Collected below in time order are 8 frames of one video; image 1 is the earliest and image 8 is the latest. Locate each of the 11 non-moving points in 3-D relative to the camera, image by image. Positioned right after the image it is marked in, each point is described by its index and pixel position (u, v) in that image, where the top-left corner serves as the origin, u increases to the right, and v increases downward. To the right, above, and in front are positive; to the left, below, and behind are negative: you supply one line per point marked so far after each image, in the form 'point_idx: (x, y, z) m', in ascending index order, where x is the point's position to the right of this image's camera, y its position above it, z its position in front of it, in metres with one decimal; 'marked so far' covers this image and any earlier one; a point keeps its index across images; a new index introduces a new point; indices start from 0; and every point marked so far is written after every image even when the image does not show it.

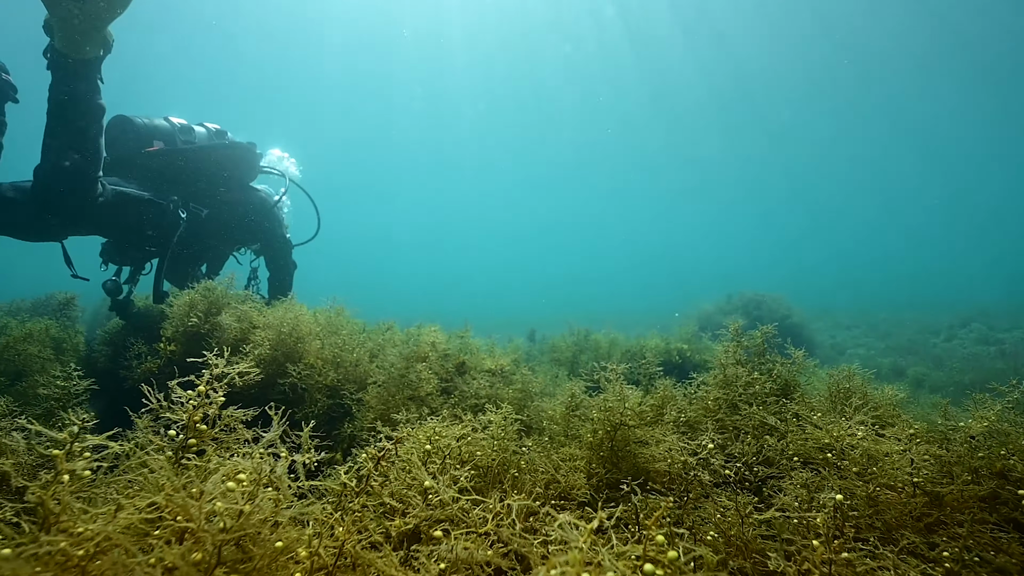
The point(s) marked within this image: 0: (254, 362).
0: (-1.5, -0.4, +3.3) m
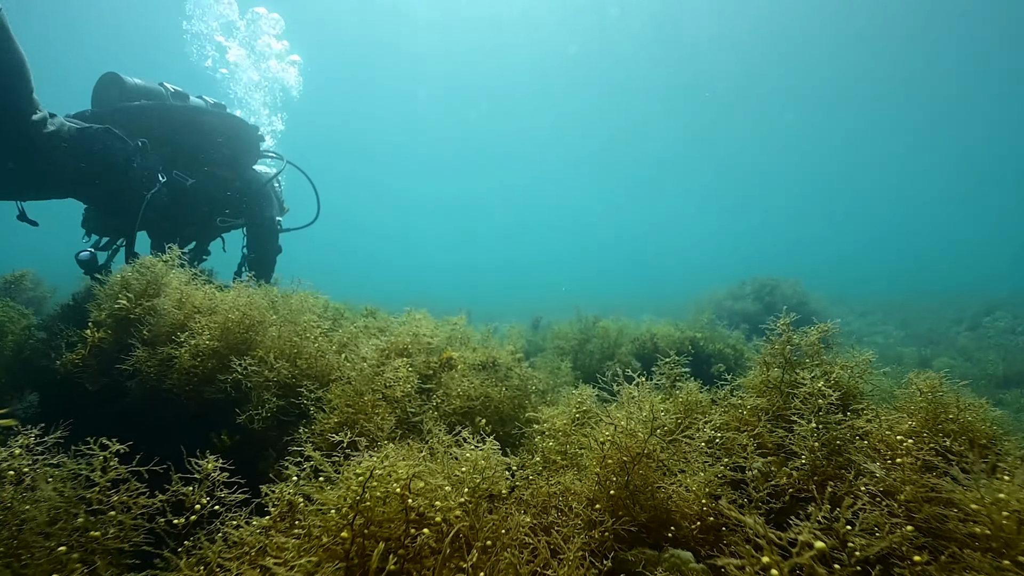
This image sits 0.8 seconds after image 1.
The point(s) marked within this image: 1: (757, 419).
0: (-1.5, -0.3, +2.8) m
1: (+0.9, -0.5, +2.2) m
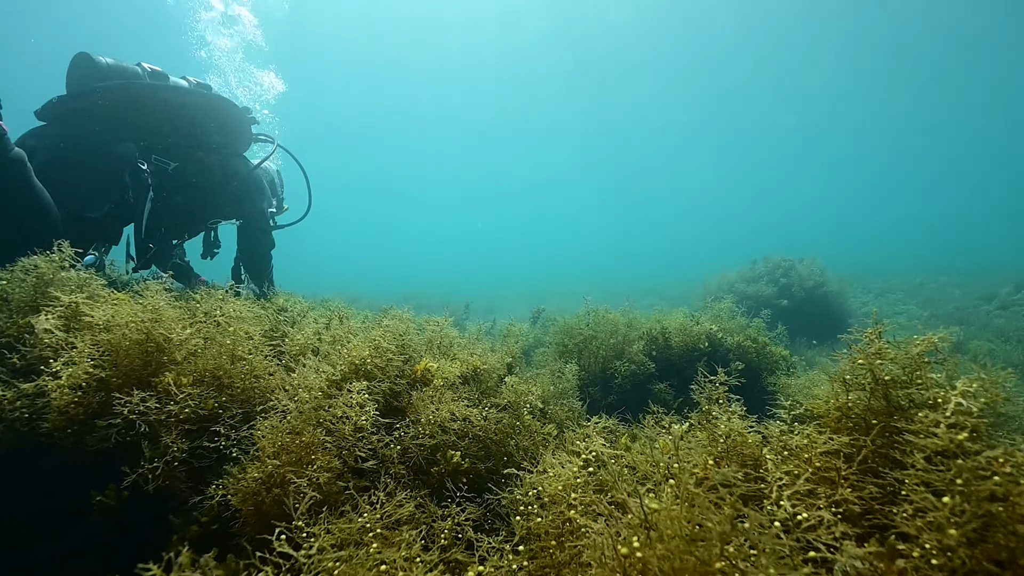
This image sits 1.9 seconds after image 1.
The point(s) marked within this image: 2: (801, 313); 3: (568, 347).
0: (-1.6, -0.4, +2.1) m
1: (+0.9, -0.5, +1.5) m
2: (+5.8, -0.5, +11.4) m
3: (+0.5, -0.6, +5.7) m
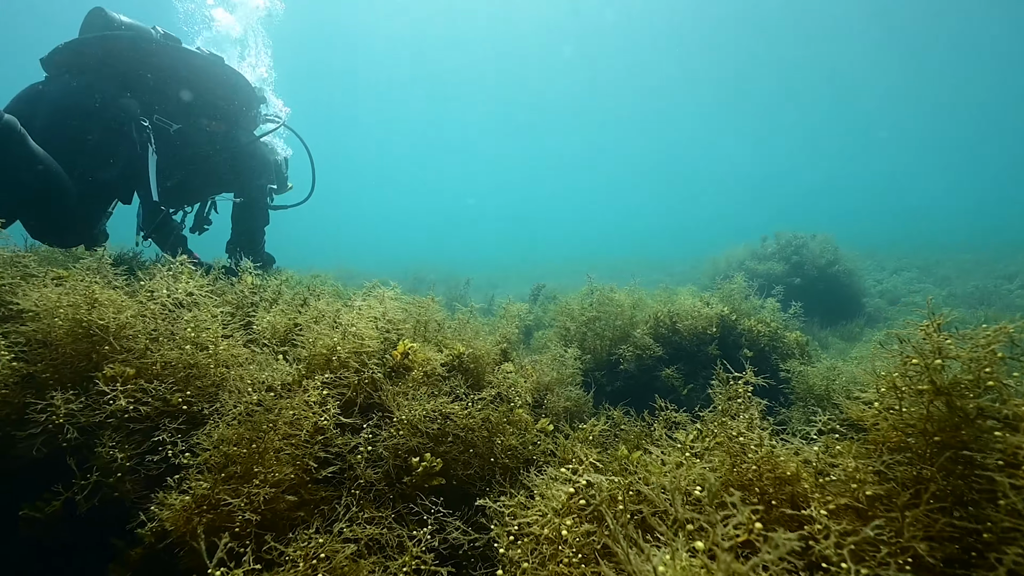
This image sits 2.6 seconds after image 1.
0: (-1.7, -0.3, +1.8) m
1: (+0.8, -0.5, +1.2) m
2: (+5.8, -0.1, +11.1) m
3: (+0.5, -0.4, +5.4) m
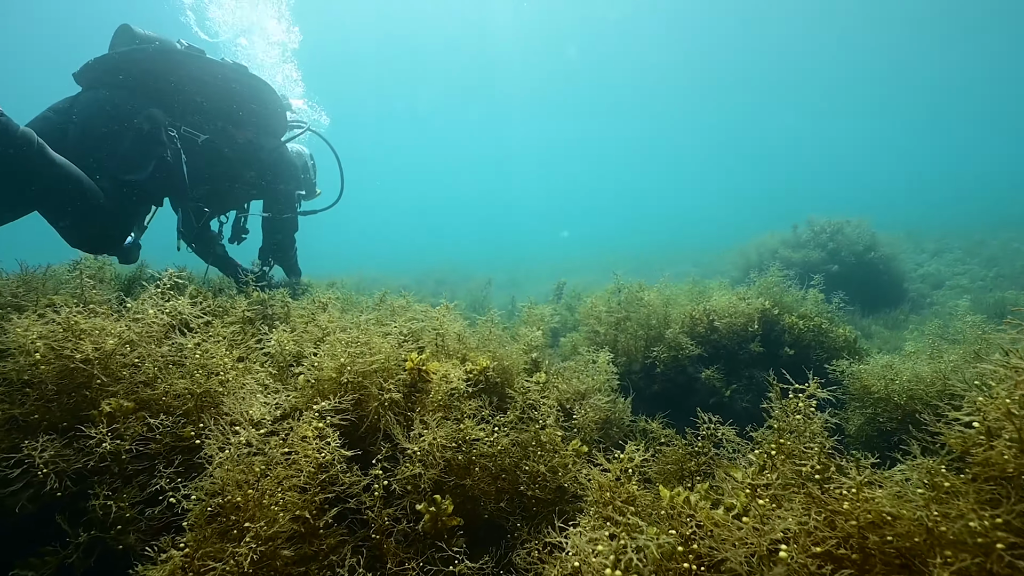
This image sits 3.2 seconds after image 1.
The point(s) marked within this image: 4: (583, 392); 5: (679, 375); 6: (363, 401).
0: (-1.6, -0.4, +1.6) m
1: (+0.9, -0.5, +0.9) m
2: (+6.3, +0.2, +10.6) m
3: (+0.8, -0.4, +5.2) m
4: (+0.4, -0.6, +3.4) m
5: (+1.4, -0.7, +4.8) m
6: (-0.6, -0.5, +2.4) m
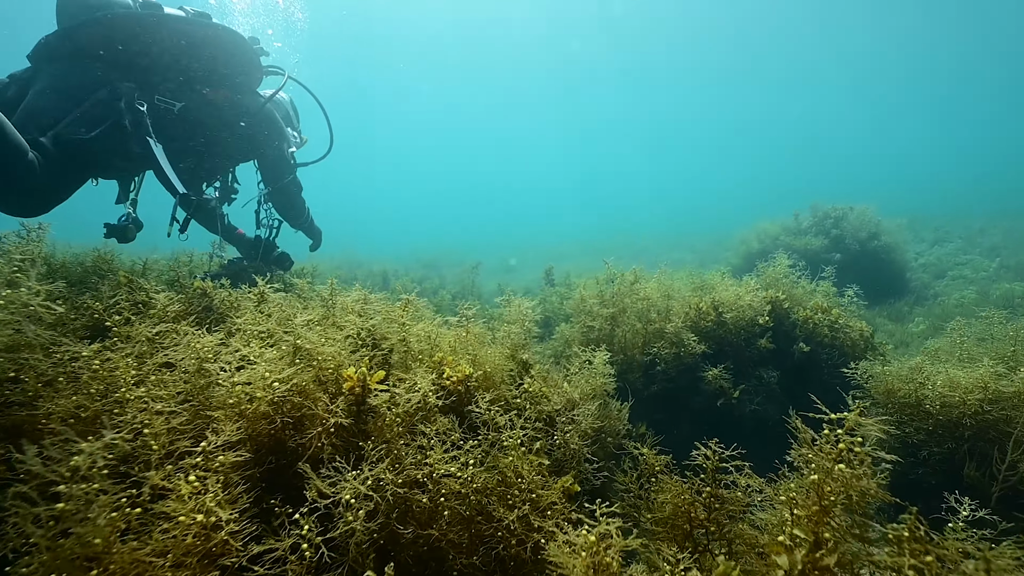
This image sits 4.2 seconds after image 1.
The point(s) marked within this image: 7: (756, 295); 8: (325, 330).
0: (-1.6, -0.4, +1.1) m
1: (+0.8, -0.5, +0.5) m
2: (+6.1, +0.4, +10.2) m
3: (+0.7, -0.3, +4.7) m
4: (+0.3, -0.6, +3.0) m
5: (+1.3, -0.7, +4.3) m
6: (-0.7, -0.5, +1.9) m
7: (+2.1, -0.1, +4.8) m
8: (-0.8, -0.2, +2.5) m
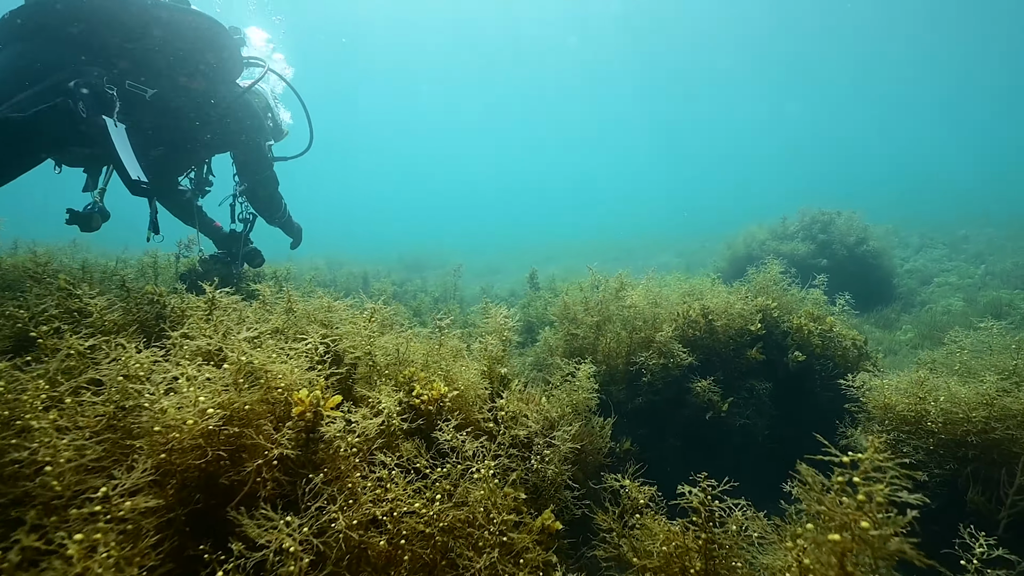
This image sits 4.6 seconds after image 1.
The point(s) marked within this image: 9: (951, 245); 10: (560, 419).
0: (-1.7, -0.4, +0.8) m
1: (+0.8, -0.6, +0.3) m
2: (+5.8, +0.2, +10.1) m
3: (+0.5, -0.4, +4.5) m
4: (+0.2, -0.6, +2.7) m
5: (+1.1, -0.7, +4.1) m
6: (-0.8, -0.5, +1.7) m
7: (+1.9, -0.1, +4.7) m
8: (-0.9, -0.2, +2.3) m
9: (+10.3, +1.0, +13.5) m
10: (+0.2, -0.6, +2.7) m
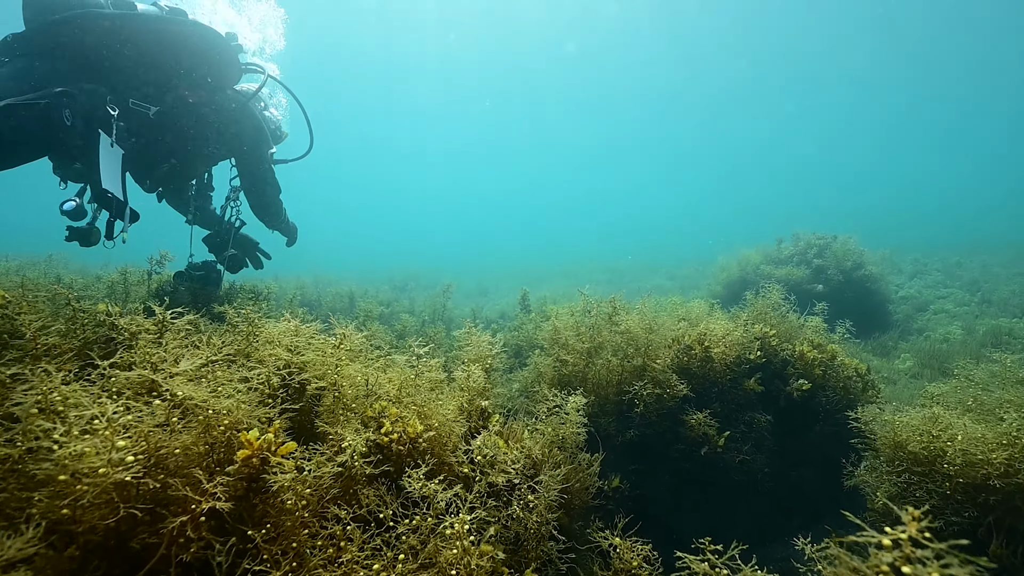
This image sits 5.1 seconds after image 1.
0: (-1.8, -0.5, +0.6) m
1: (+0.7, -0.6, 0.0) m
2: (+5.6, -0.2, +9.9) m
3: (+0.4, -0.6, +4.2) m
4: (+0.1, -0.8, +2.5) m
5: (+1.0, -0.9, +3.9) m
6: (-0.9, -0.6, +1.4) m
7: (+1.8, -0.3, +4.4) m
8: (-1.0, -0.3, +2.0) m
9: (+10.1, +0.4, +13.4) m
10: (+0.2, -0.7, +2.5) m
